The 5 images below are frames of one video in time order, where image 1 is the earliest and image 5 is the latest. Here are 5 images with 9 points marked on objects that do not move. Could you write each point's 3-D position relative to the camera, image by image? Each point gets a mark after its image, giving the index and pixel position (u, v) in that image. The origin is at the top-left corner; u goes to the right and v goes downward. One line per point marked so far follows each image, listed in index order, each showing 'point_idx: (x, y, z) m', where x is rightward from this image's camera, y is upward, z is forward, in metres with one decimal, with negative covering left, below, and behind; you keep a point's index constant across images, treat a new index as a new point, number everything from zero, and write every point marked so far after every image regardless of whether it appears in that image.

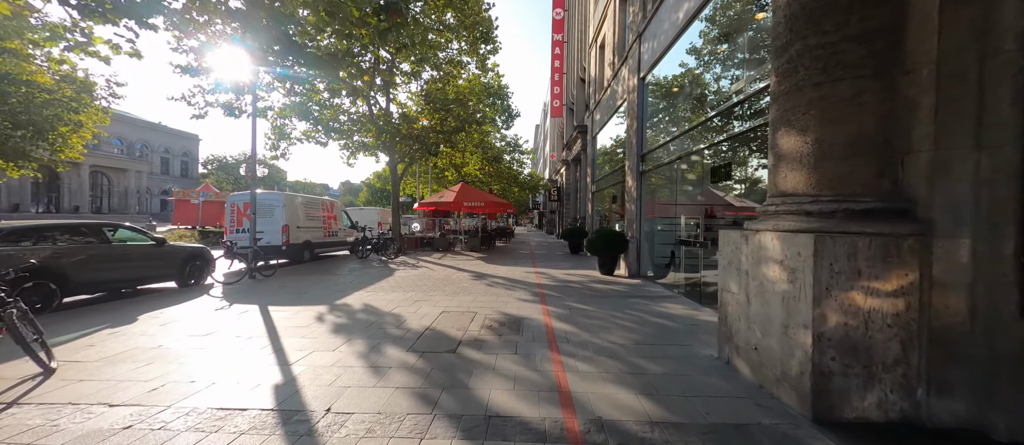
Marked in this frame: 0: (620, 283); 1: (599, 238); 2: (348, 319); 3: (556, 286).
0: (+2.9, -1.6, +8.7) m
1: (+2.7, -0.5, +9.8) m
2: (-2.7, -1.6, +5.3) m
3: (+1.1, -1.6, +8.1) m
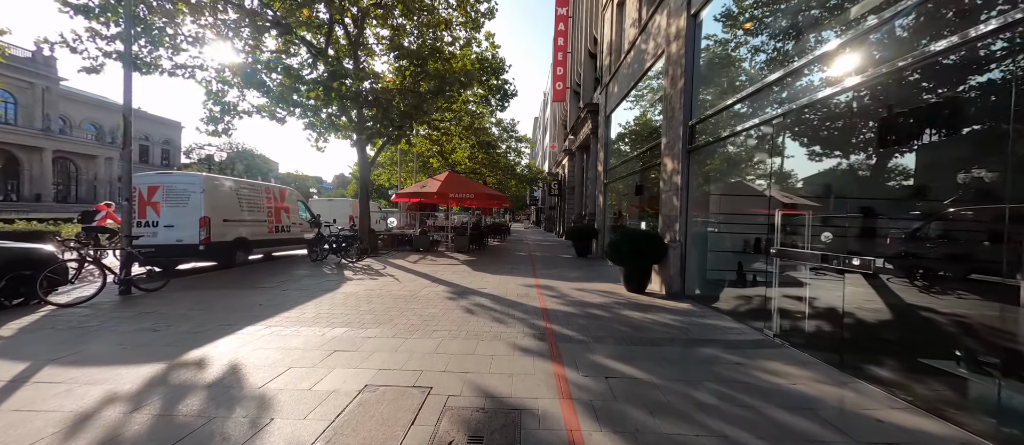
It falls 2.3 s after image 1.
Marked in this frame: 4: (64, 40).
0: (+2.8, -1.6, +5.9) m
1: (+2.5, -0.4, +7.0) m
2: (-2.8, -1.5, +2.5) m
3: (+0.9, -1.5, +5.3) m
4: (-11.9, +4.8, +8.6) m
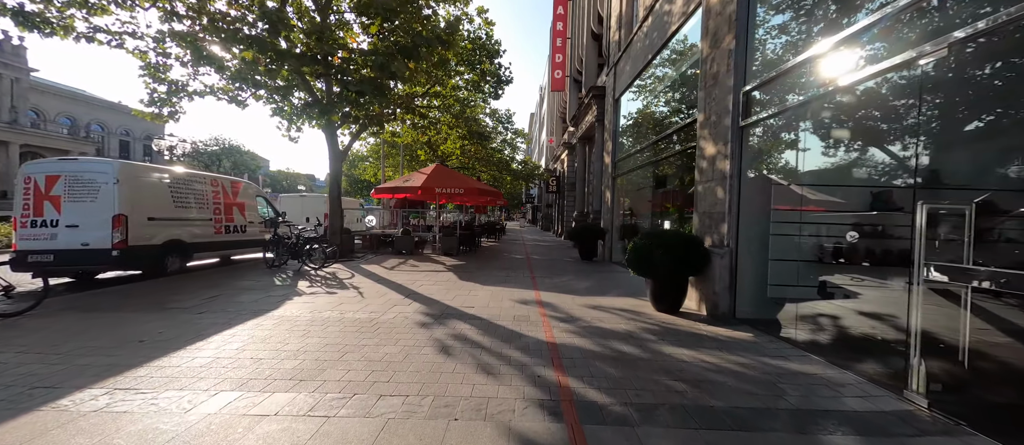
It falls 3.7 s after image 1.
0: (+2.7, -1.6, +4.3) m
1: (+2.4, -0.4, +5.4) m
2: (-2.8, -1.5, +0.8) m
3: (+0.9, -1.5, +3.6) m
4: (-12.0, +4.9, +6.7) m
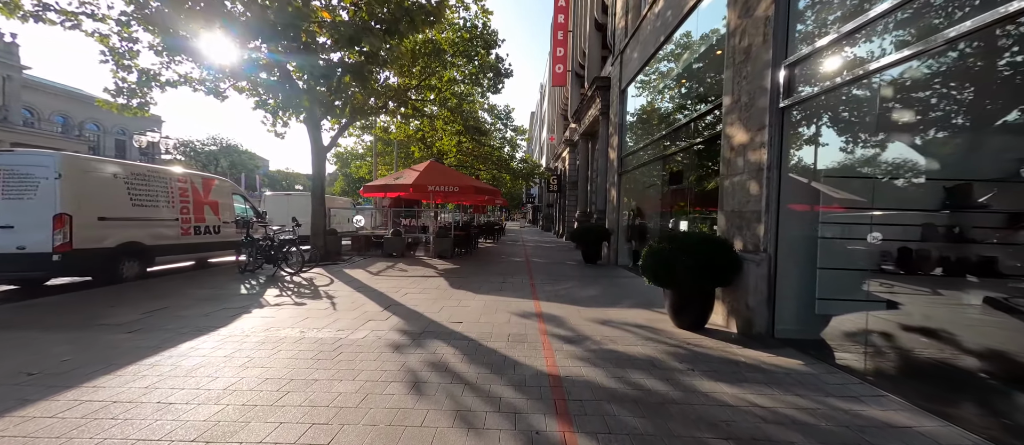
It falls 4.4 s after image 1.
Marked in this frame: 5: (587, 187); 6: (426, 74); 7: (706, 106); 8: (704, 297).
0: (+2.6, -1.6, +3.4) m
1: (+2.4, -0.4, +4.5) m
2: (-2.9, -1.5, 0.0) m
3: (+0.8, -1.5, +2.8) m
4: (-12.0, +4.9, +5.9) m
5: (+4.2, +2.0, +18.3) m
6: (-3.7, +6.3, +13.9) m
7: (+4.5, +2.7, +7.7) m
8: (+2.7, -1.0, +4.6) m
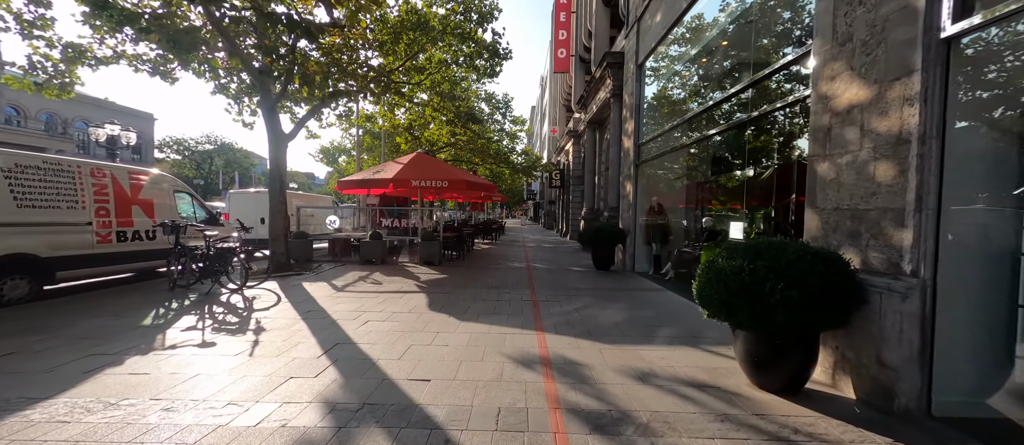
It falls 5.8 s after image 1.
0: (+2.5, -1.6, +1.8) m
1: (+2.3, -0.5, +2.9) m
2: (-3.0, -1.7, -1.7) m
3: (+0.7, -1.6, +1.1) m
4: (-12.2, +4.7, +4.3) m
5: (+4.2, +2.1, +16.6) m
6: (-3.8, +6.3, +12.2) m
7: (+4.4, +2.7, +6.0) m
8: (+2.6, -1.1, +2.9) m
